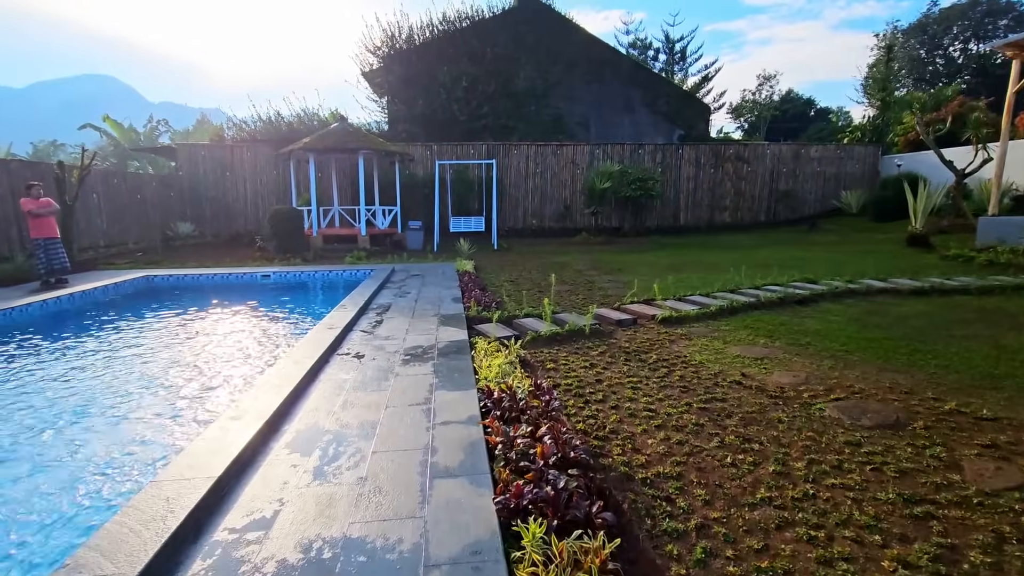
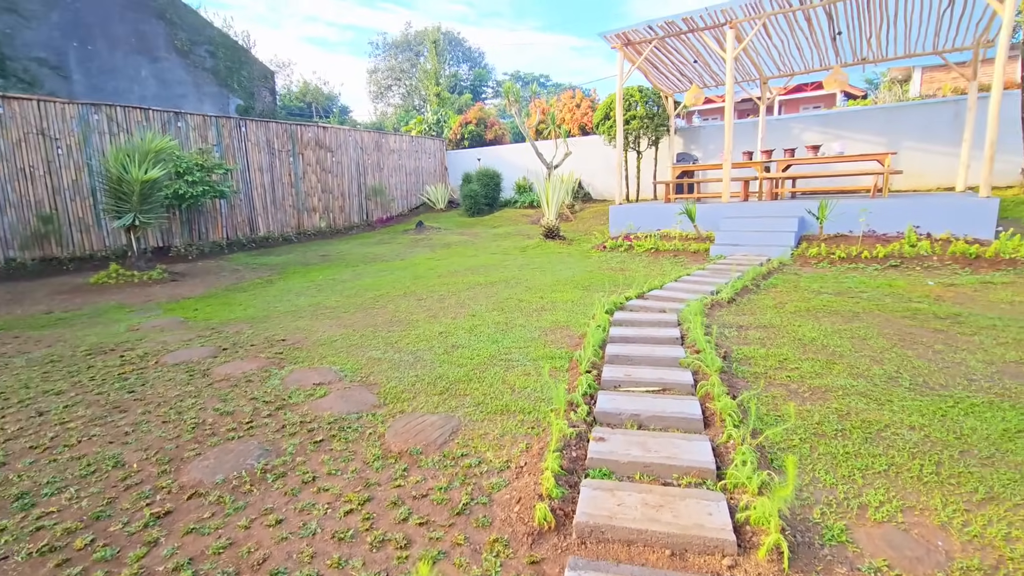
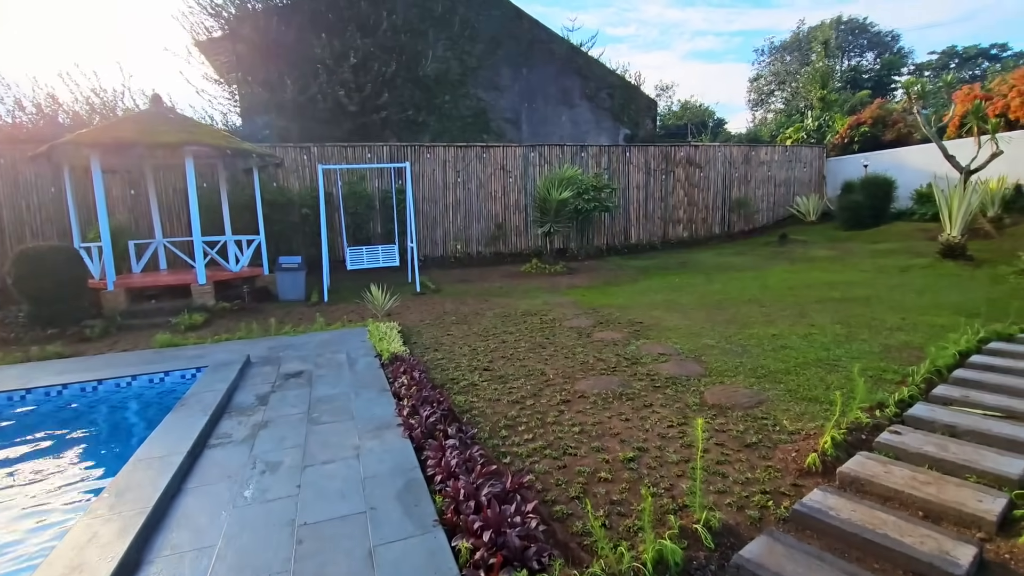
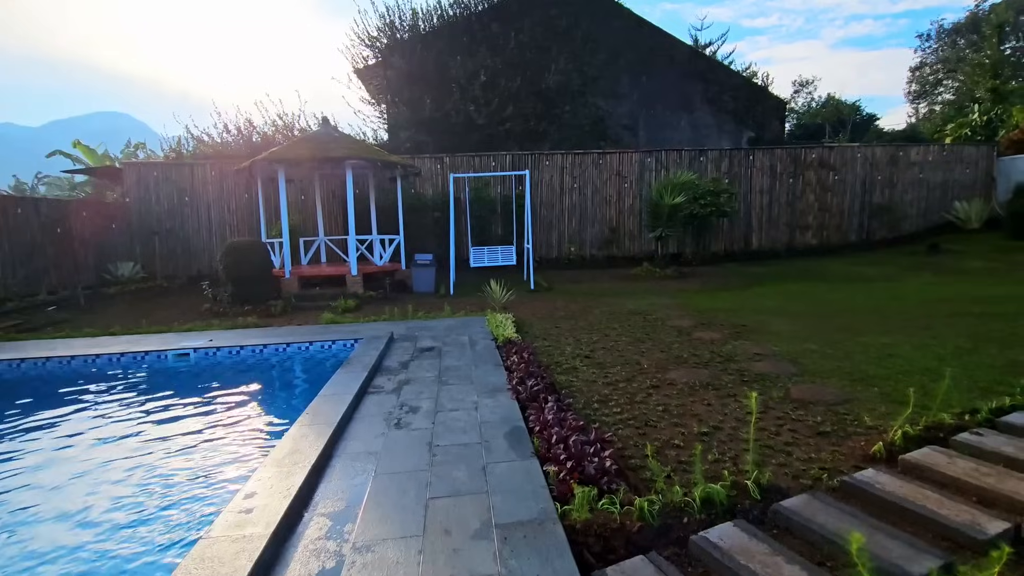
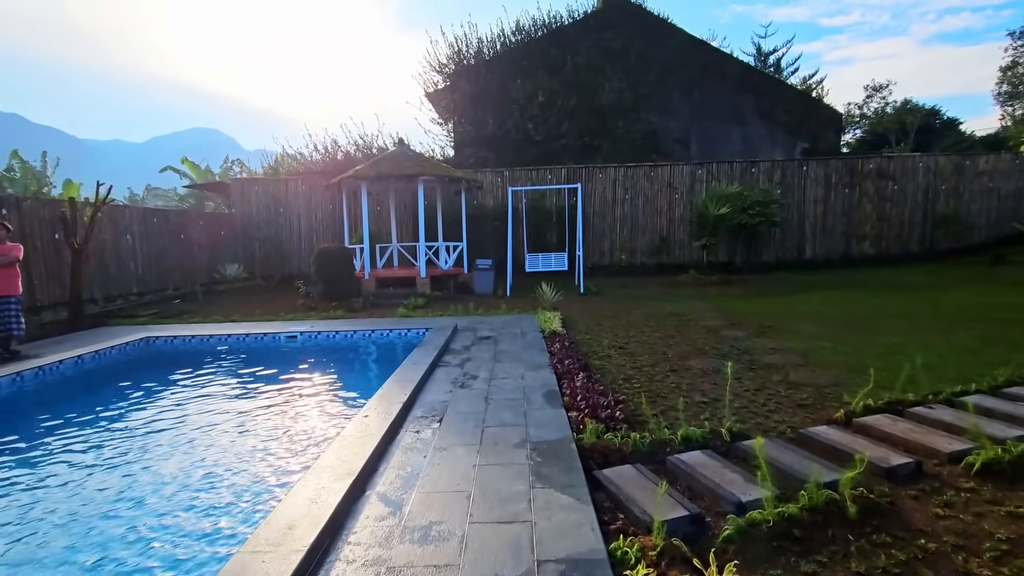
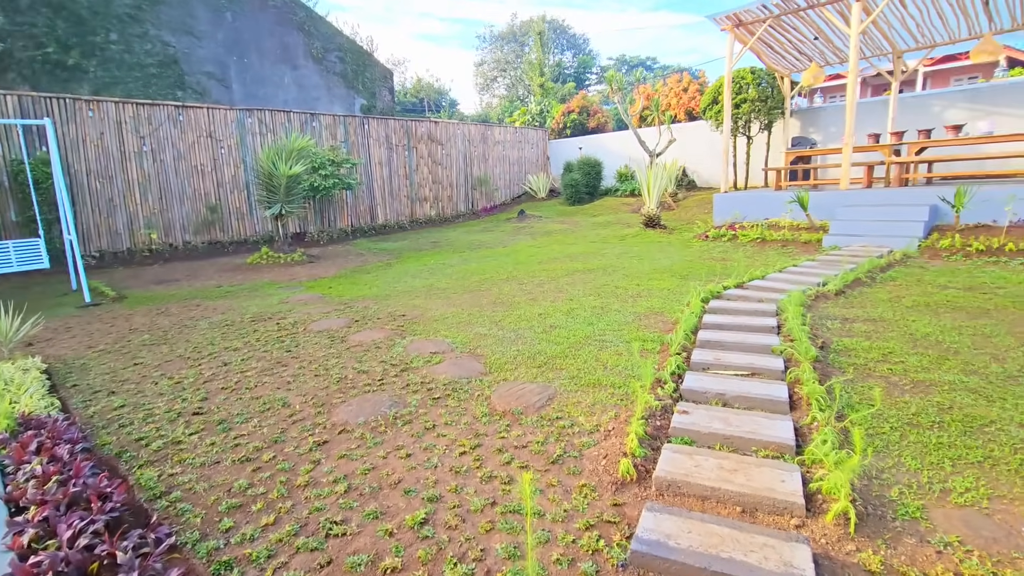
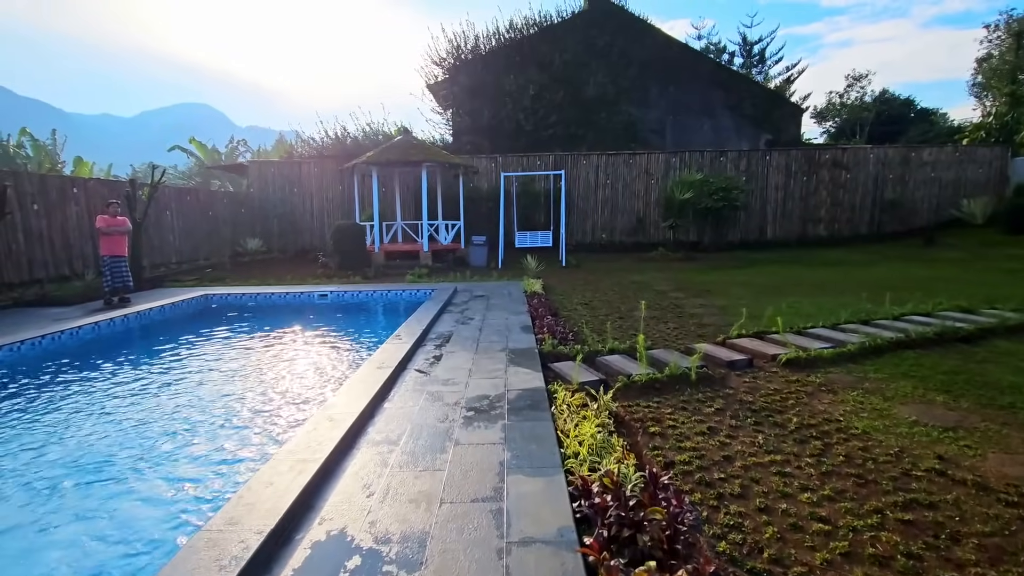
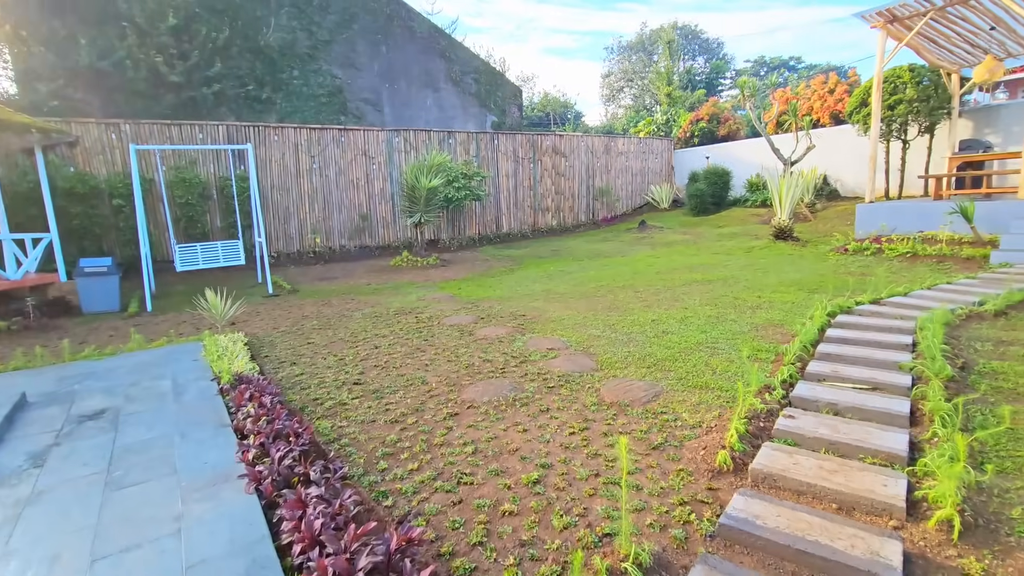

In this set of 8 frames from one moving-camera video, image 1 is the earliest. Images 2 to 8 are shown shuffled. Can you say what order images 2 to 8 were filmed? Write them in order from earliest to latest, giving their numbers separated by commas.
7, 5, 4, 3, 8, 6, 2
